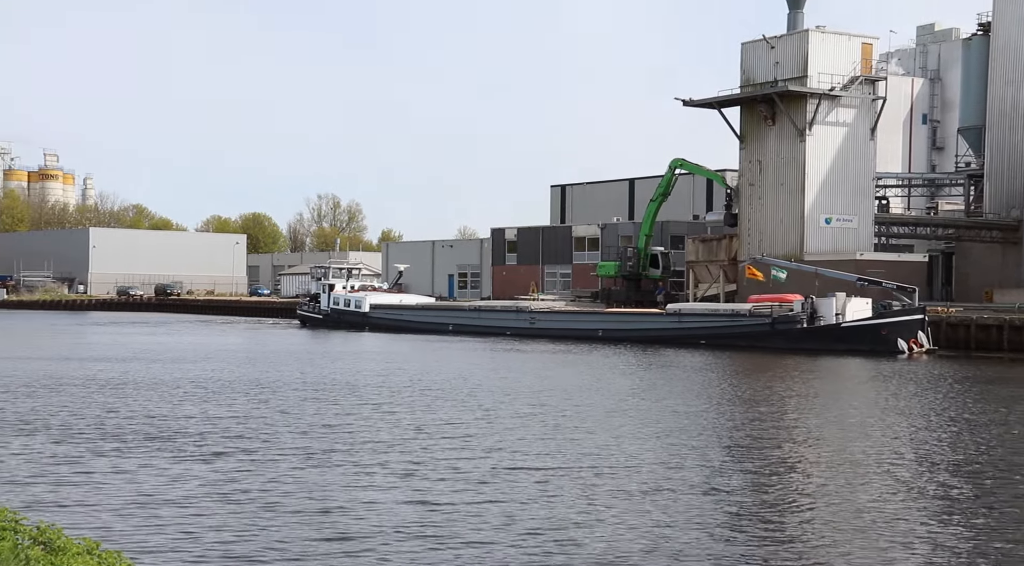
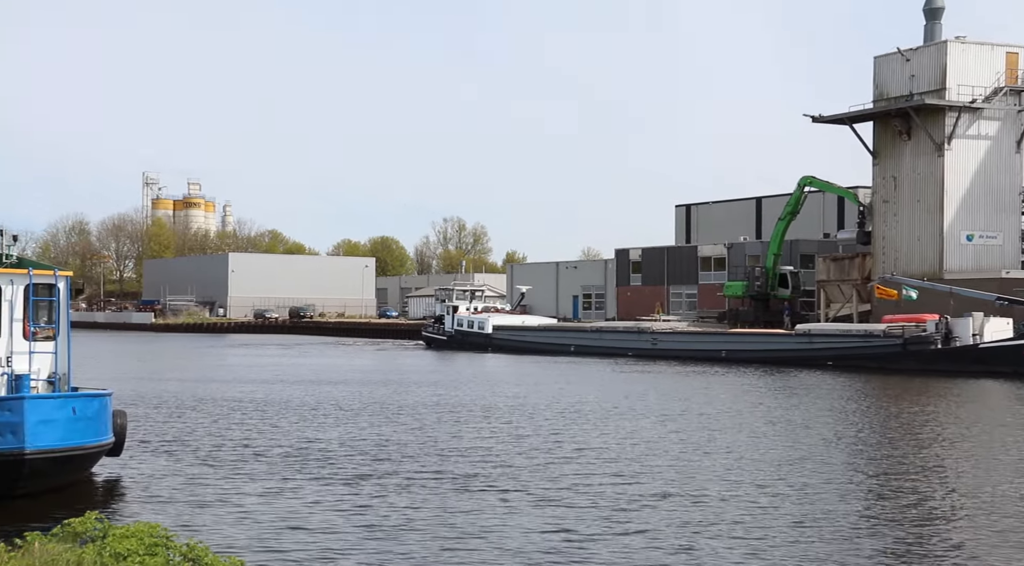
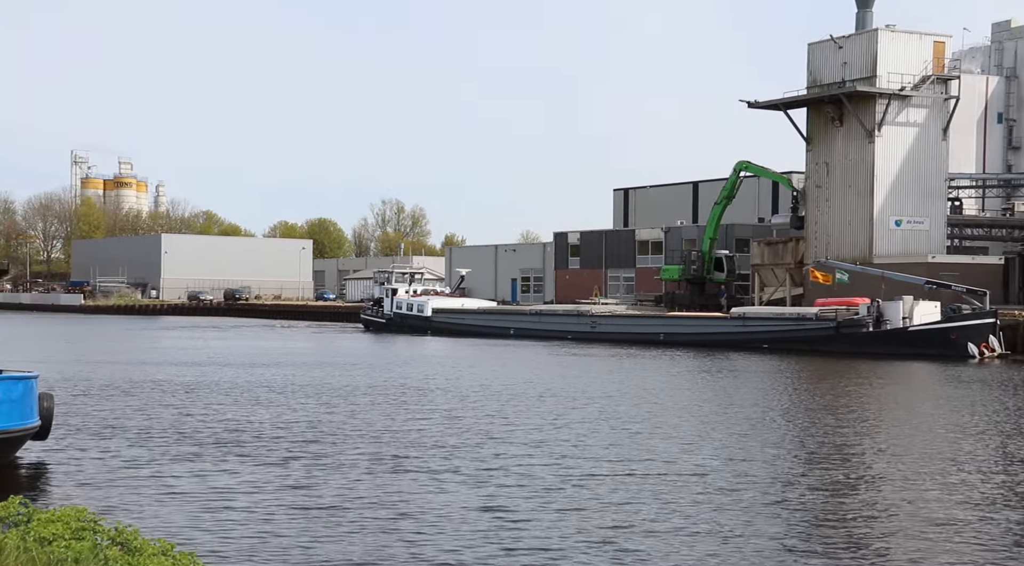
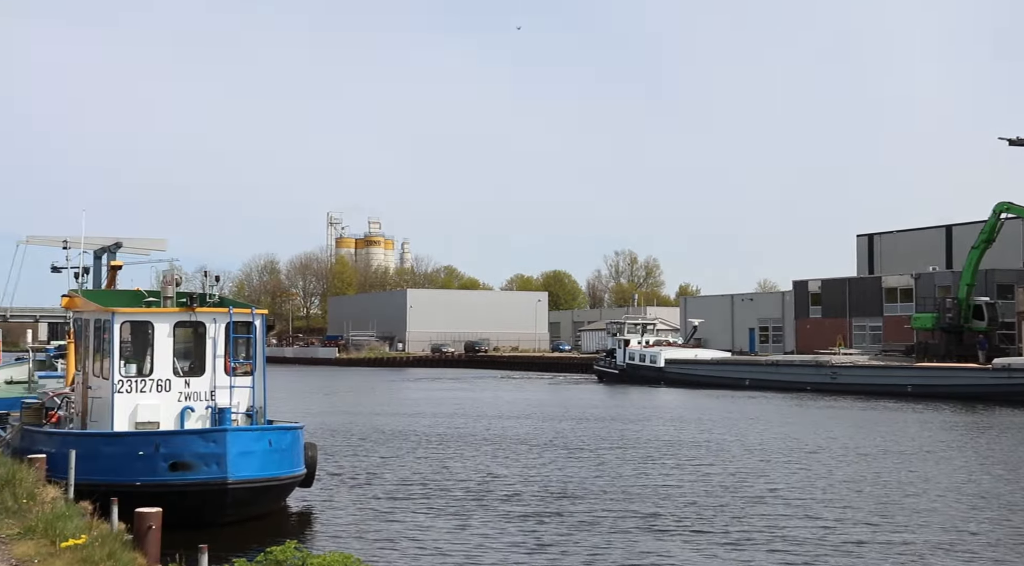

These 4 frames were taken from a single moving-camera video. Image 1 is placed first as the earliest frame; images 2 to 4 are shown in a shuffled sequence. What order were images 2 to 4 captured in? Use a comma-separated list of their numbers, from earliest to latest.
3, 2, 4
